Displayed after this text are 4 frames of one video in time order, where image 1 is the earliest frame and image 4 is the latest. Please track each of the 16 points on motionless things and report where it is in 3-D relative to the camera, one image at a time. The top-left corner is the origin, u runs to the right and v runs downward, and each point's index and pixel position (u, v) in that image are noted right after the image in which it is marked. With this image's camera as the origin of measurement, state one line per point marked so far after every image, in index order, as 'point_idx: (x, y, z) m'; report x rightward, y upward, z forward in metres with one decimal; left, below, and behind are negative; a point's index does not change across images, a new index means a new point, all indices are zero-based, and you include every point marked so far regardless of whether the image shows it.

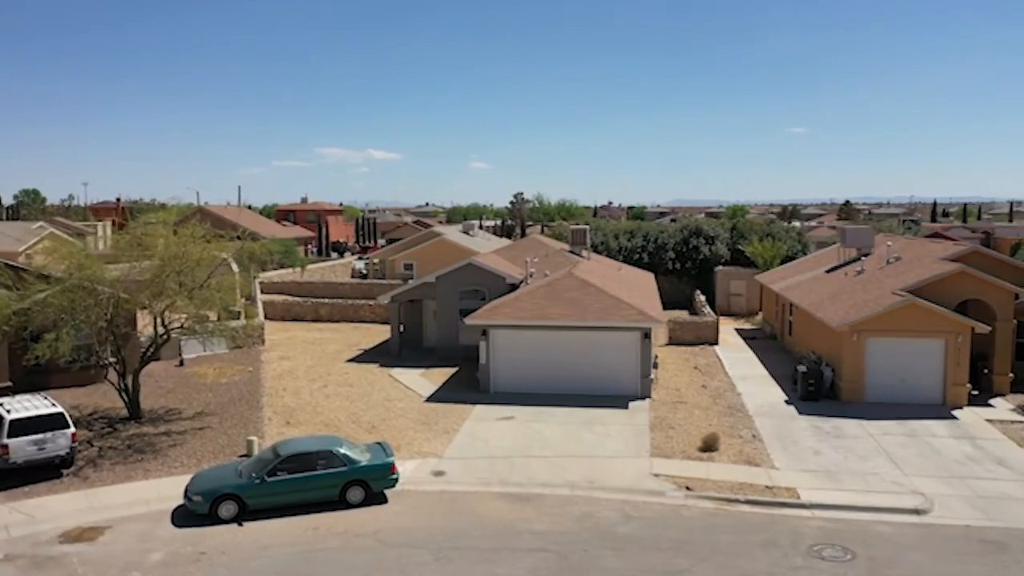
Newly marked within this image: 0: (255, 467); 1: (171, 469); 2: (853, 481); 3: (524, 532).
0: (-4.5, -3.1, +14.3) m
1: (-6.6, -3.6, +16.0) m
2: (+6.5, -3.7, +15.5) m
3: (+0.2, -4.0, +13.4) m
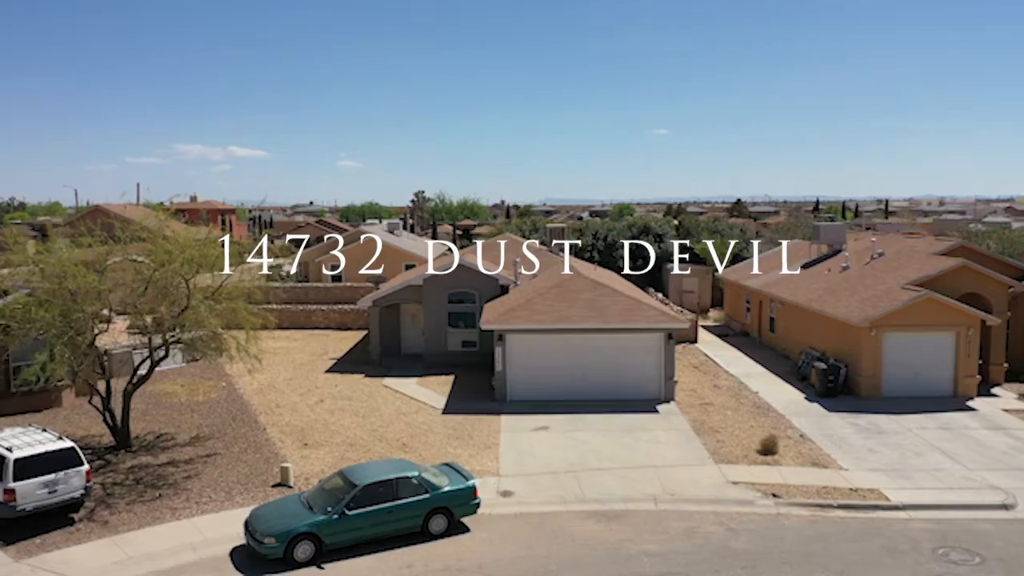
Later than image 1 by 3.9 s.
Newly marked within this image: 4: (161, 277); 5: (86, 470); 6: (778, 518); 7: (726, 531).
0: (-2.9, -3.3, +12.6) m
1: (-5.3, -3.7, +13.9) m
2: (+7.8, -3.6, +15.4) m
3: (+1.9, -4.0, +12.4) m
4: (-7.1, +0.2, +16.4) m
5: (-6.8, -2.9, +13.1) m
6: (+4.5, -3.9, +13.8) m
7: (+3.4, -3.9, +13.2) m
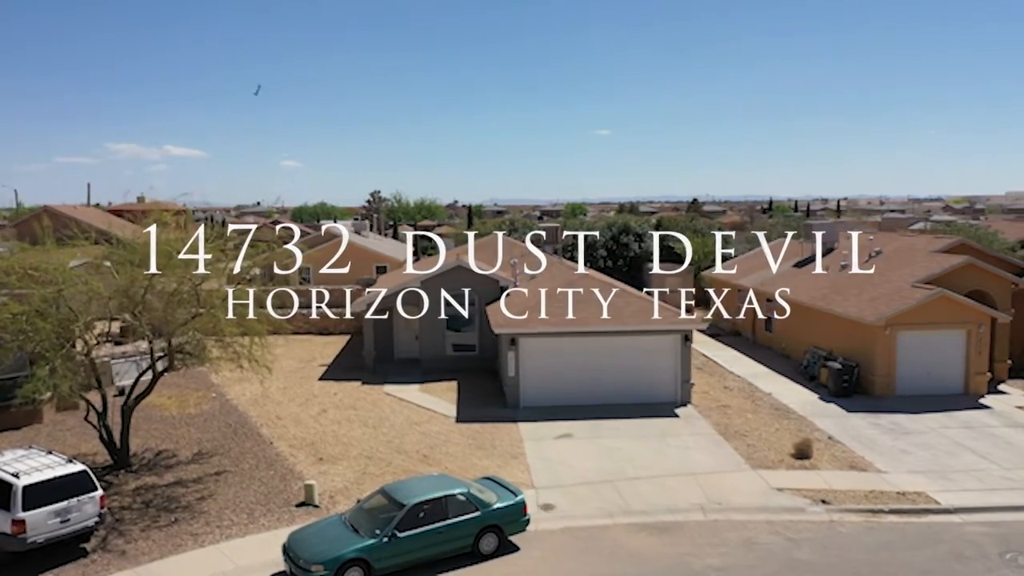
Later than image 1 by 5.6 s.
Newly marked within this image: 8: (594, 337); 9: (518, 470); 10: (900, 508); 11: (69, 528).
0: (-2.0, -3.3, +11.6) m
1: (-4.5, -3.8, +12.8) m
2: (+8.4, -3.6, +15.2) m
3: (+2.8, -4.0, +11.8) m
4: (-6.5, +0.1, +15.2) m
5: (-6.0, -3.0, +11.9) m
6: (+5.2, -3.9, +13.3) m
7: (+4.2, -3.9, +12.7) m
8: (+2.0, -1.2, +19.8) m
9: (+0.1, -3.5, +15.6) m
10: (+6.6, -3.7, +13.9) m
11: (-6.2, -3.4, +11.5) m
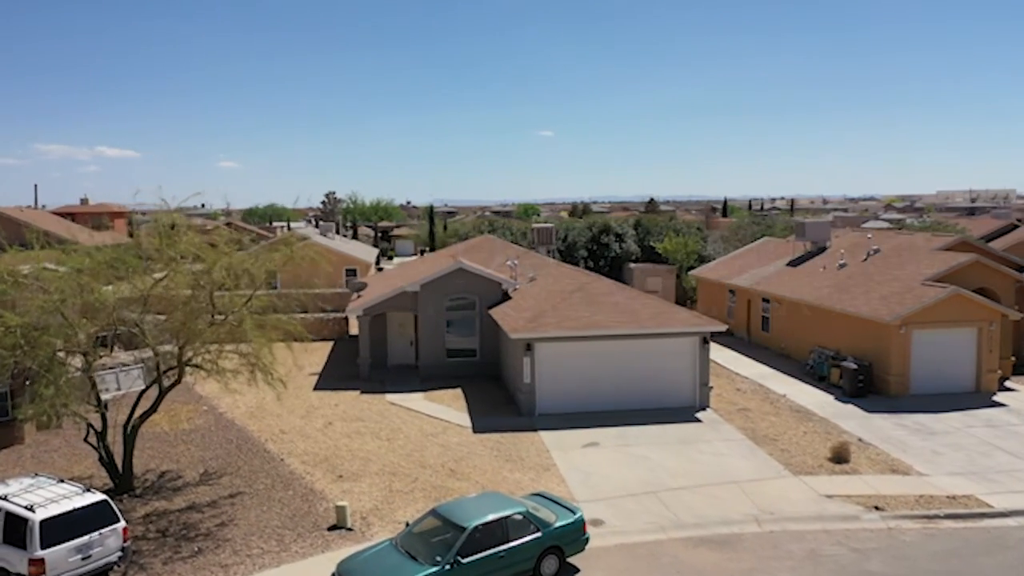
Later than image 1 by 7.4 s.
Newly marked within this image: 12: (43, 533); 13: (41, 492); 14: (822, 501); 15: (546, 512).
0: (-1.1, -3.4, +10.7) m
1: (-3.7, -3.9, +11.8) m
2: (+9.1, -3.5, +15.0) m
3: (+3.7, -4.1, +11.2) m
4: (-5.8, -0.1, +14.0) m
5: (-5.1, -3.1, +10.7) m
6: (+6.0, -3.9, +12.9) m
7: (+5.1, -3.9, +12.2) m
8: (+2.3, -1.2, +19.2) m
9: (+0.7, -3.5, +14.8) m
10: (+7.3, -3.7, +13.6) m
11: (-5.3, -3.5, +10.3) m
12: (-5.7, -3.0, +10.0) m
13: (-6.2, -2.6, +10.7) m
14: (+5.3, -3.6, +14.0) m
15: (+0.5, -3.2, +11.8) m
